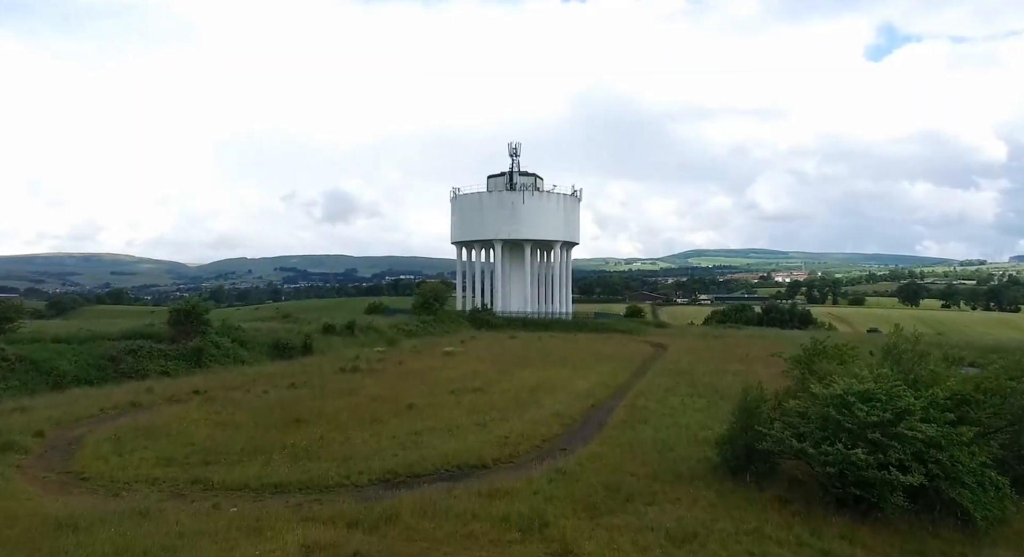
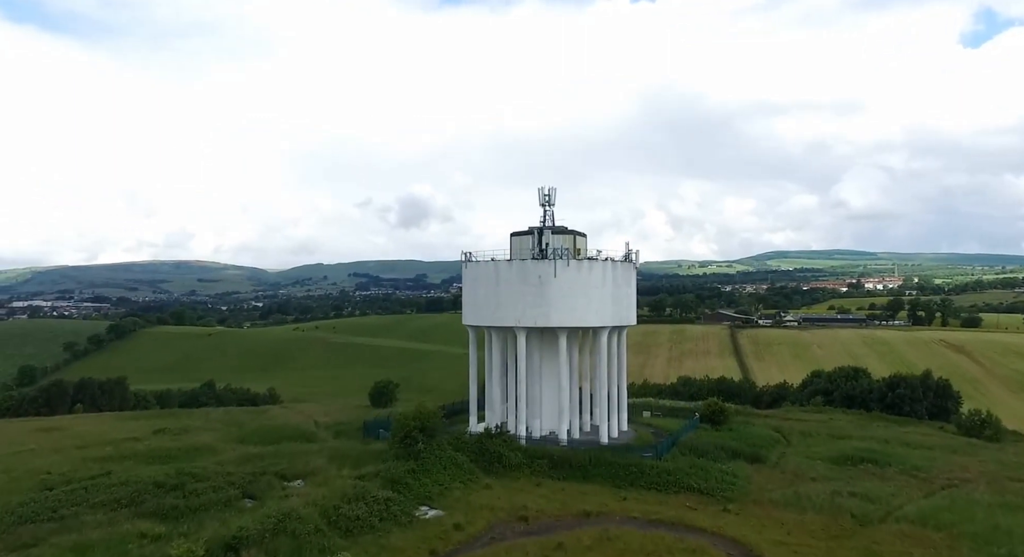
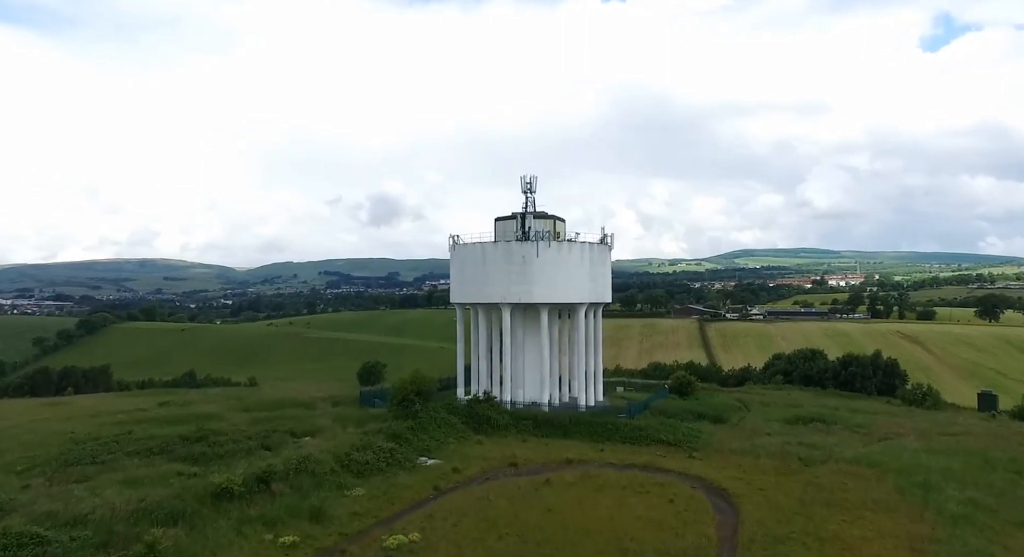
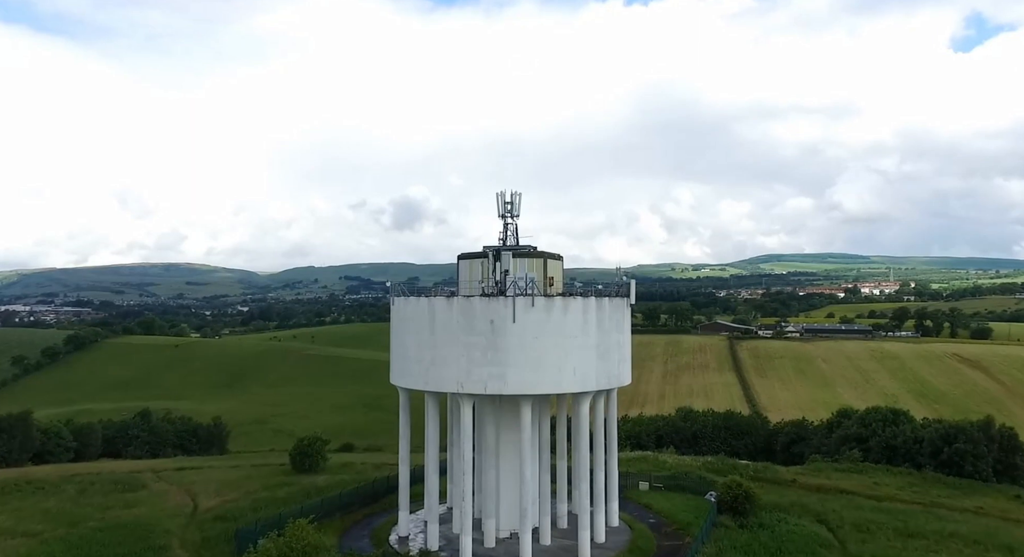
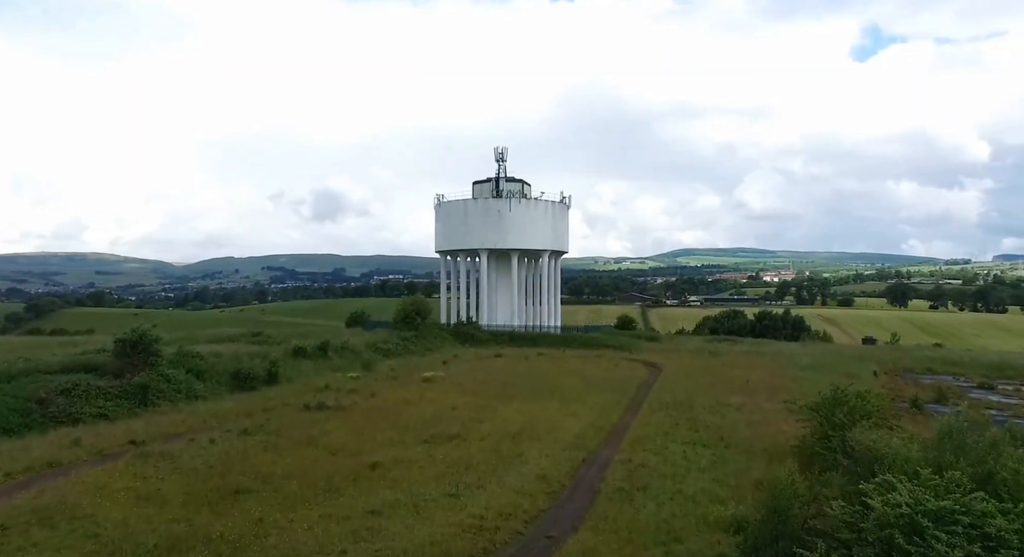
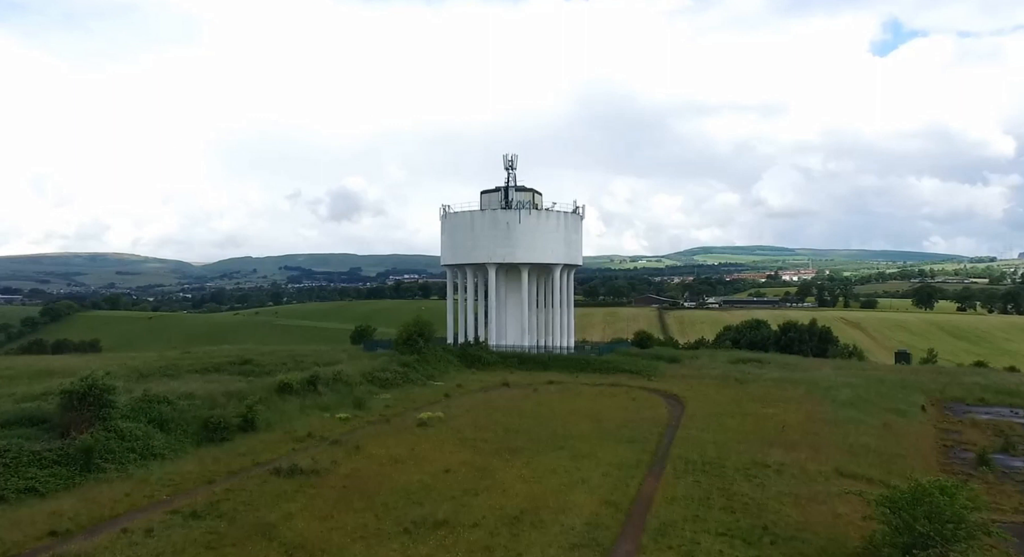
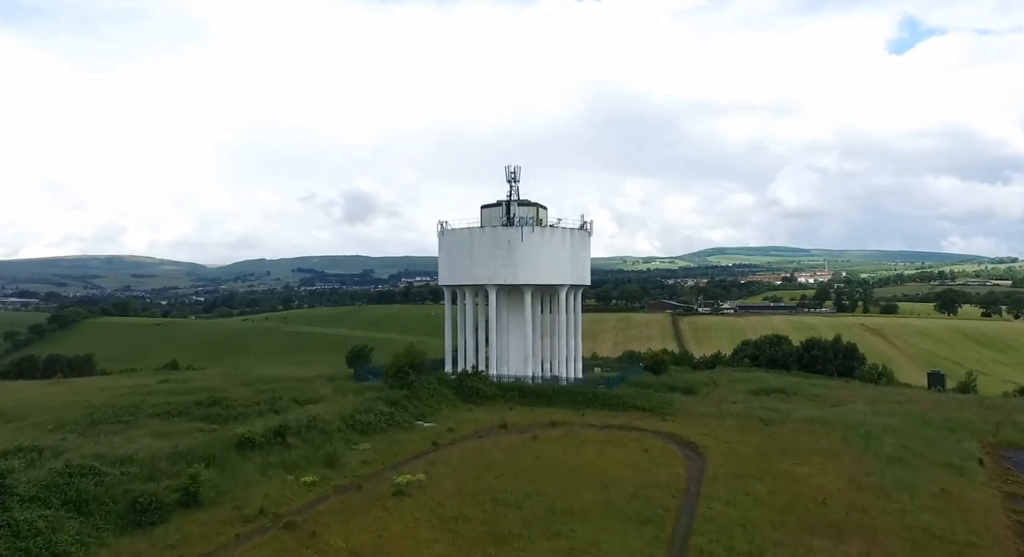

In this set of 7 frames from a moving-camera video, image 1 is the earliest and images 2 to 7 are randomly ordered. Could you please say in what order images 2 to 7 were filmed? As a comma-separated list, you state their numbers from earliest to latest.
5, 6, 7, 3, 2, 4
